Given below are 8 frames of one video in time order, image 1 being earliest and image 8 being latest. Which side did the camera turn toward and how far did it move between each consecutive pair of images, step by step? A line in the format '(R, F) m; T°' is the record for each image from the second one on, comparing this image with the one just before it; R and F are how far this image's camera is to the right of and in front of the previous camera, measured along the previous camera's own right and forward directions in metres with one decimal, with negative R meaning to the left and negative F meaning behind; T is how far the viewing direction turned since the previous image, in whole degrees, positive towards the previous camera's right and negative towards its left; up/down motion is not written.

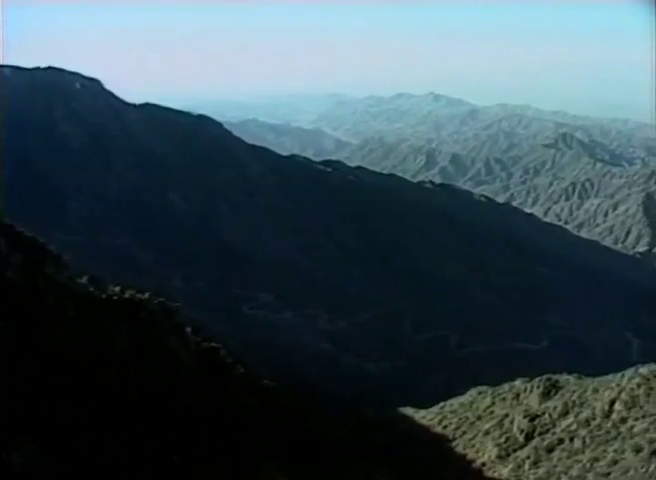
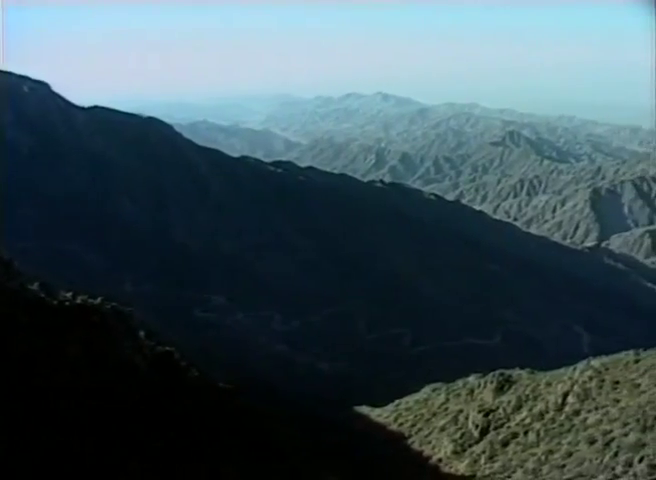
(-0.4, -0.1) m; +3°
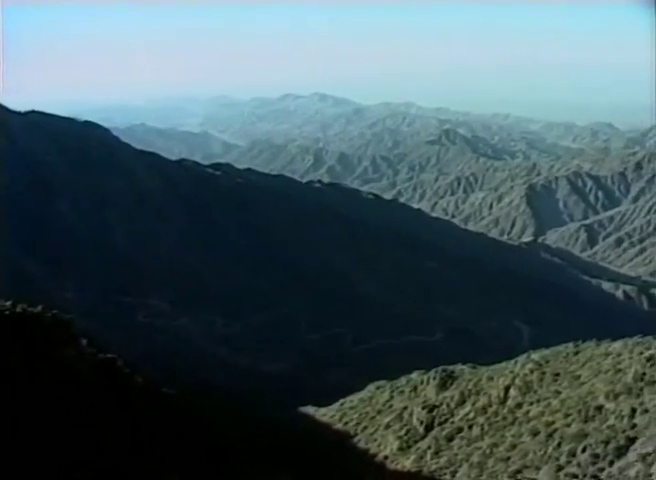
(-1.4, 0.0) m; +5°
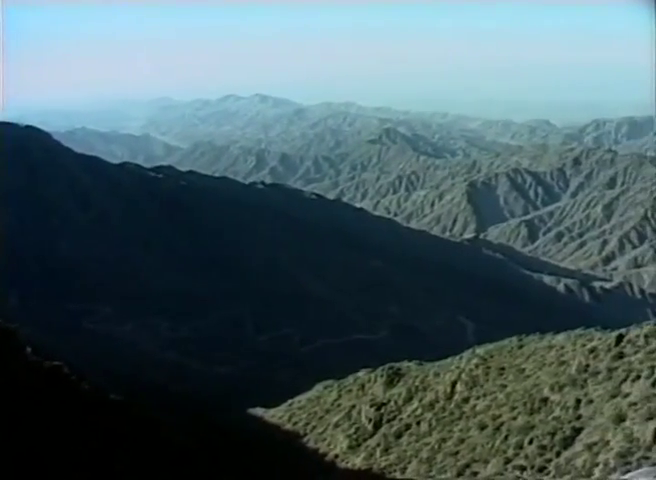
(-1.6, 0.0) m; +5°
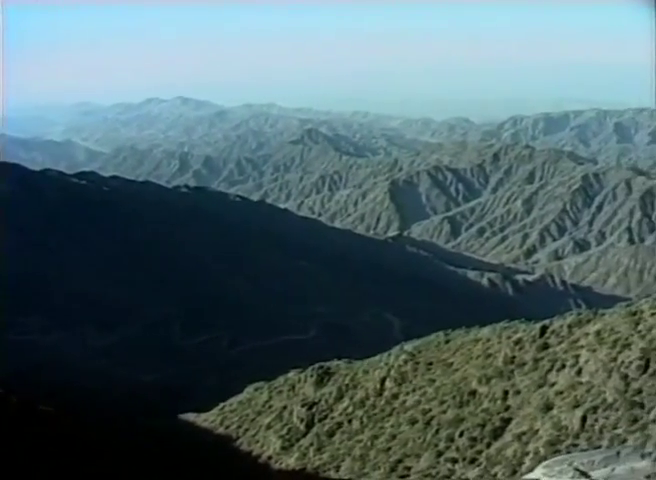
(-1.8, 0.0) m; +6°
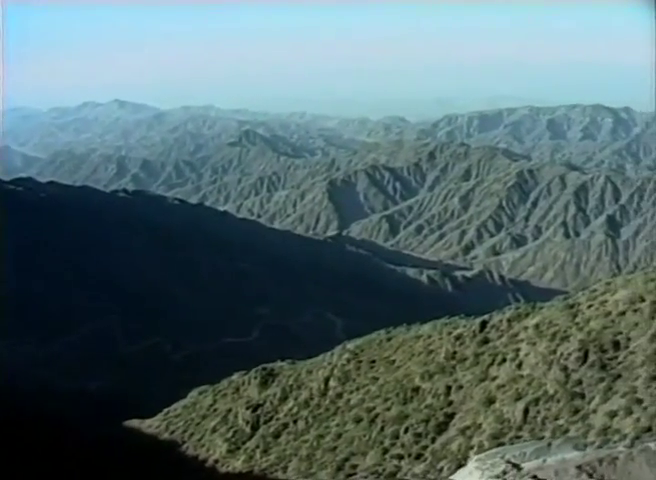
(-1.5, 0.0) m; +5°
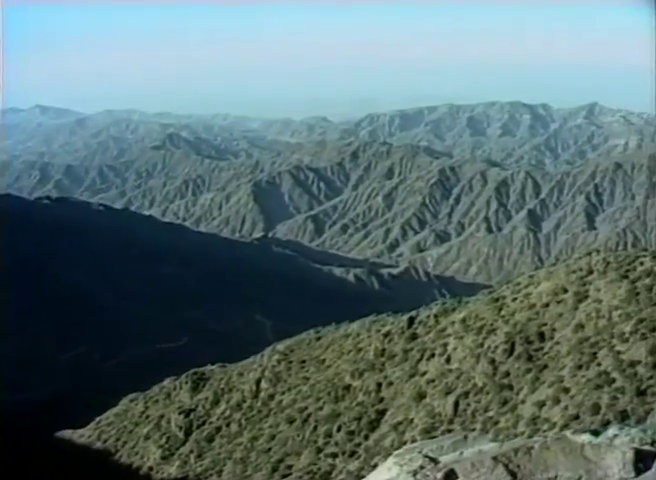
(-1.9, 0.0) m; +6°
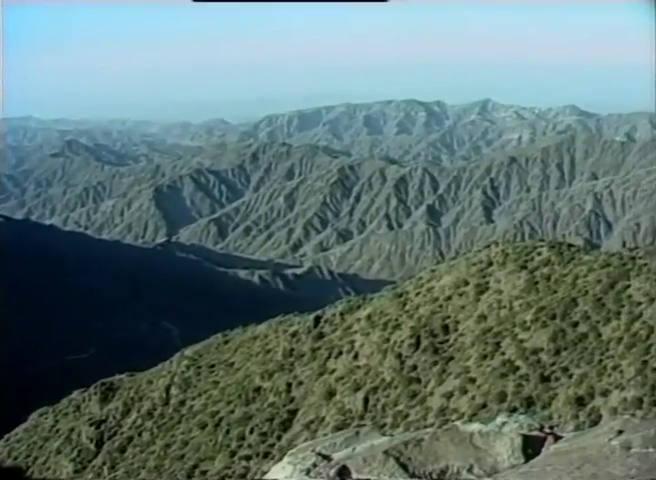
(-2.7, +0.1) m; +8°
